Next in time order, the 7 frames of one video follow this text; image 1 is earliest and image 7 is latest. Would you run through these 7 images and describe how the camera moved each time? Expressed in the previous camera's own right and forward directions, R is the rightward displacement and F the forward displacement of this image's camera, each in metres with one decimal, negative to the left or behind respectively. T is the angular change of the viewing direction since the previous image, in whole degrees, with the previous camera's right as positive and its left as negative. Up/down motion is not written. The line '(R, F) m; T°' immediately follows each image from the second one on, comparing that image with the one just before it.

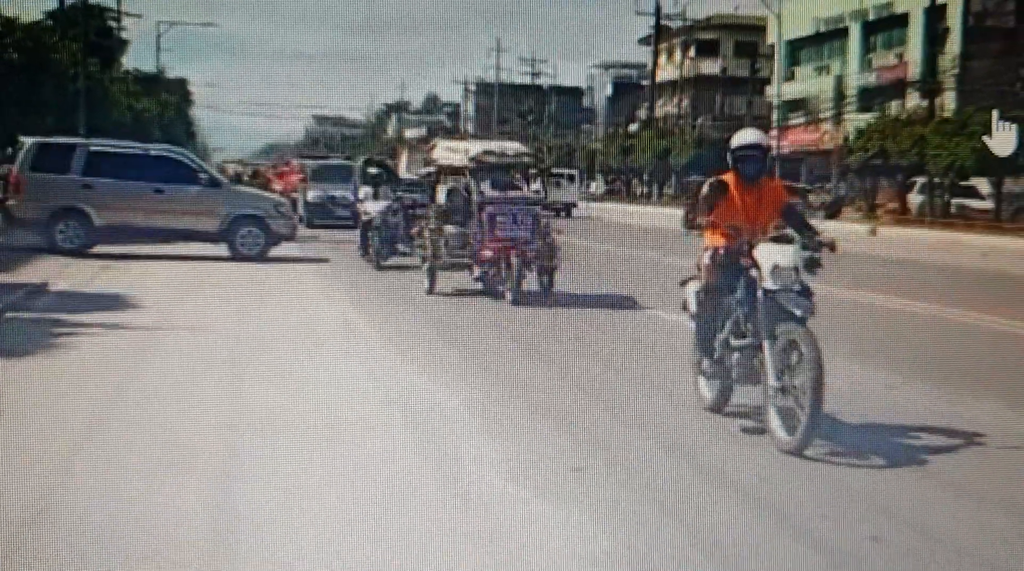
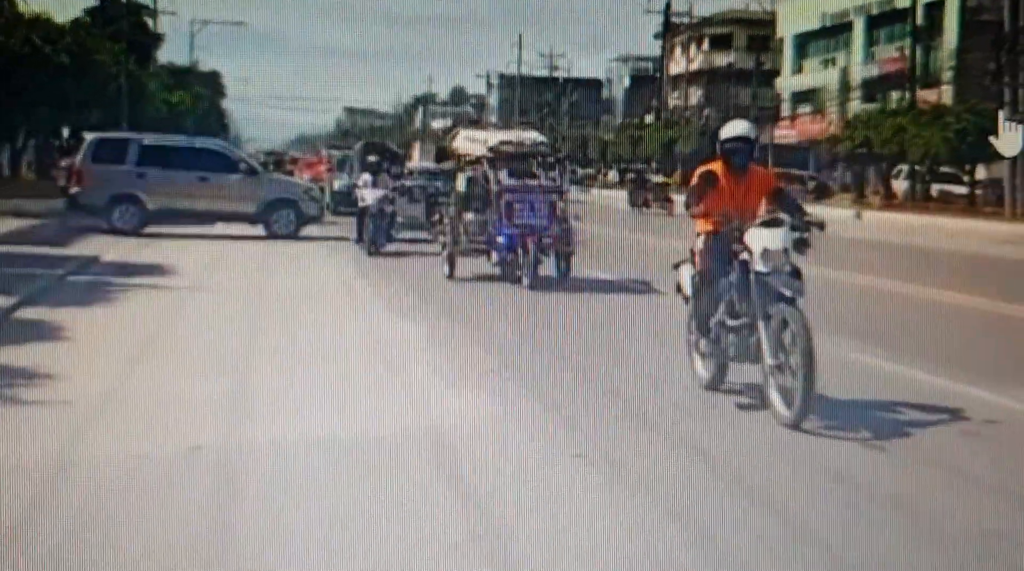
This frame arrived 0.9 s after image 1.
(+0.3, -0.6) m; -2°
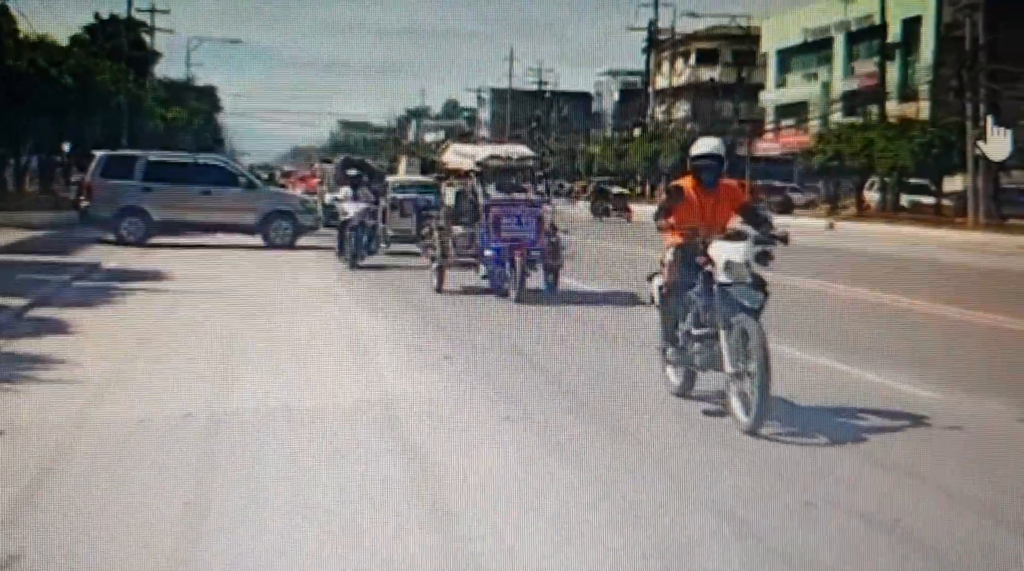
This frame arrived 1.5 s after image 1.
(+0.2, -0.2) m; 0°
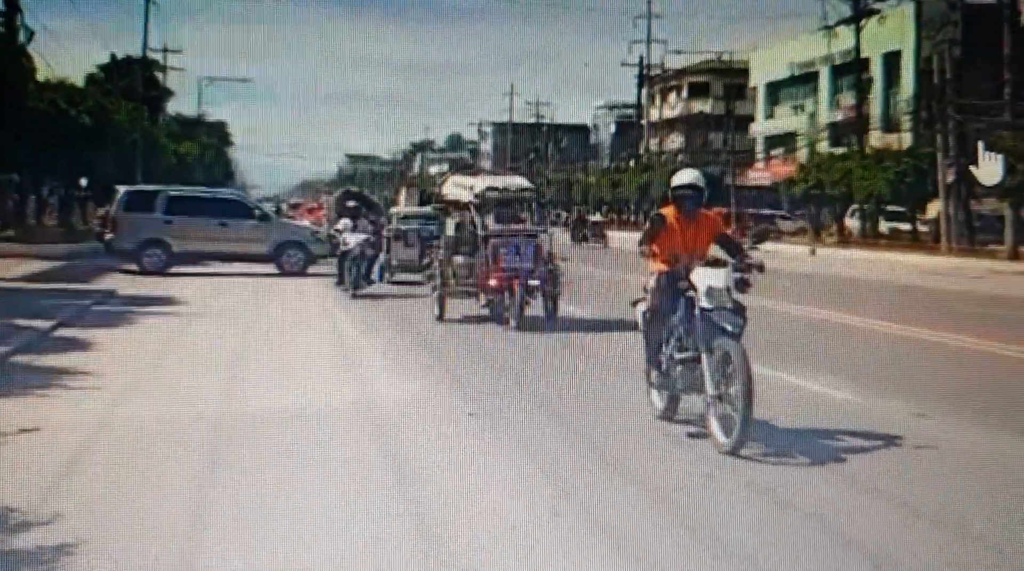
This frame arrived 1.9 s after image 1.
(+0.2, -0.5) m; -1°
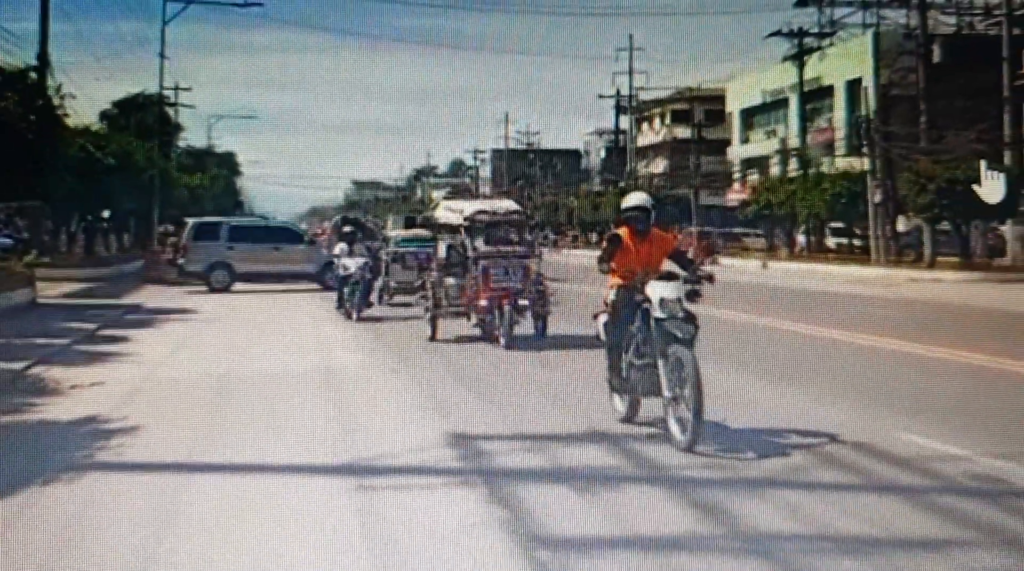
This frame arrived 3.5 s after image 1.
(+0.4, -1.0) m; -1°
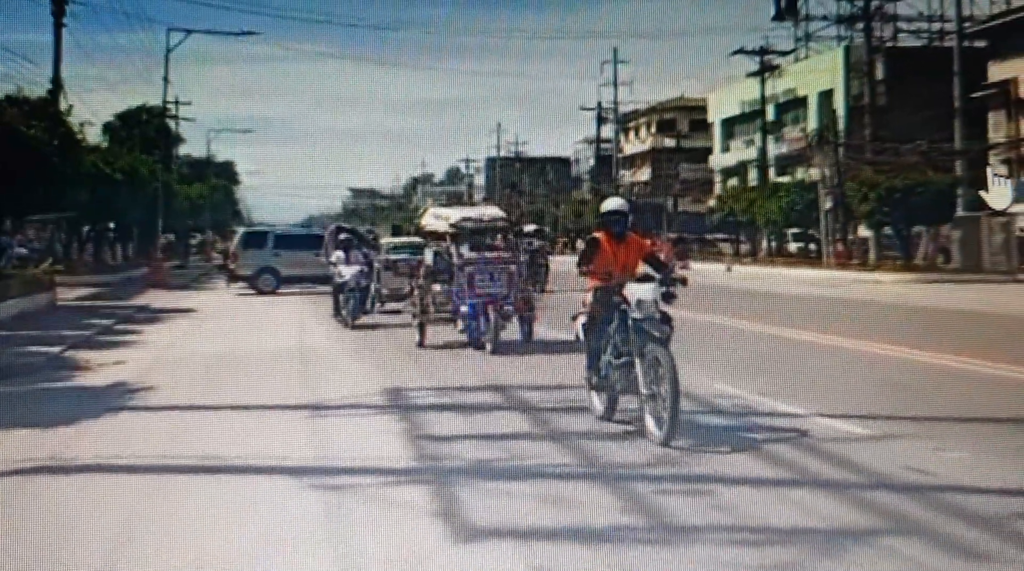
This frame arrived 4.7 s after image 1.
(+0.3, -0.6) m; 0°
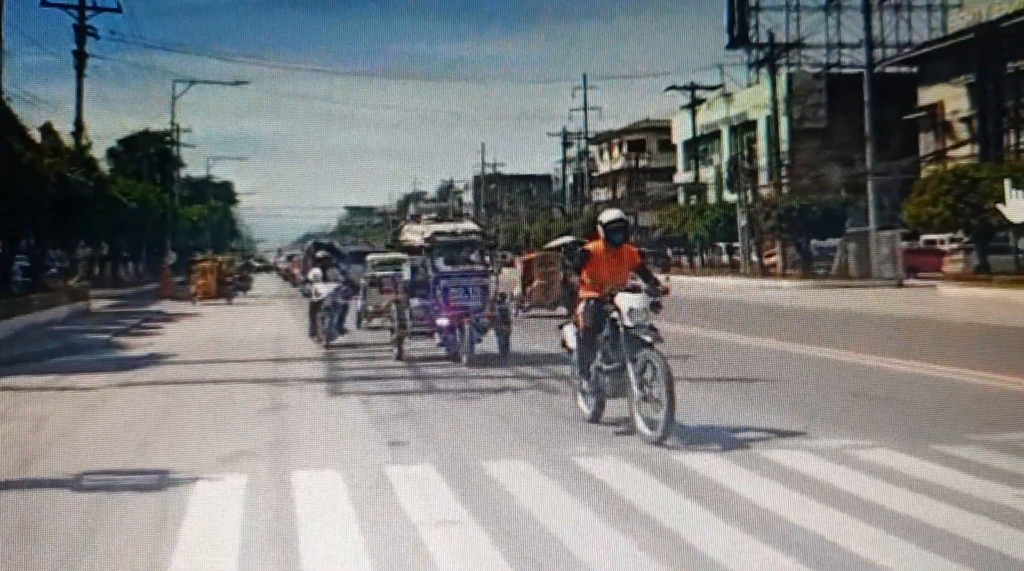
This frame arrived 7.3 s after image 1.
(+0.4, -1.4) m; 0°
